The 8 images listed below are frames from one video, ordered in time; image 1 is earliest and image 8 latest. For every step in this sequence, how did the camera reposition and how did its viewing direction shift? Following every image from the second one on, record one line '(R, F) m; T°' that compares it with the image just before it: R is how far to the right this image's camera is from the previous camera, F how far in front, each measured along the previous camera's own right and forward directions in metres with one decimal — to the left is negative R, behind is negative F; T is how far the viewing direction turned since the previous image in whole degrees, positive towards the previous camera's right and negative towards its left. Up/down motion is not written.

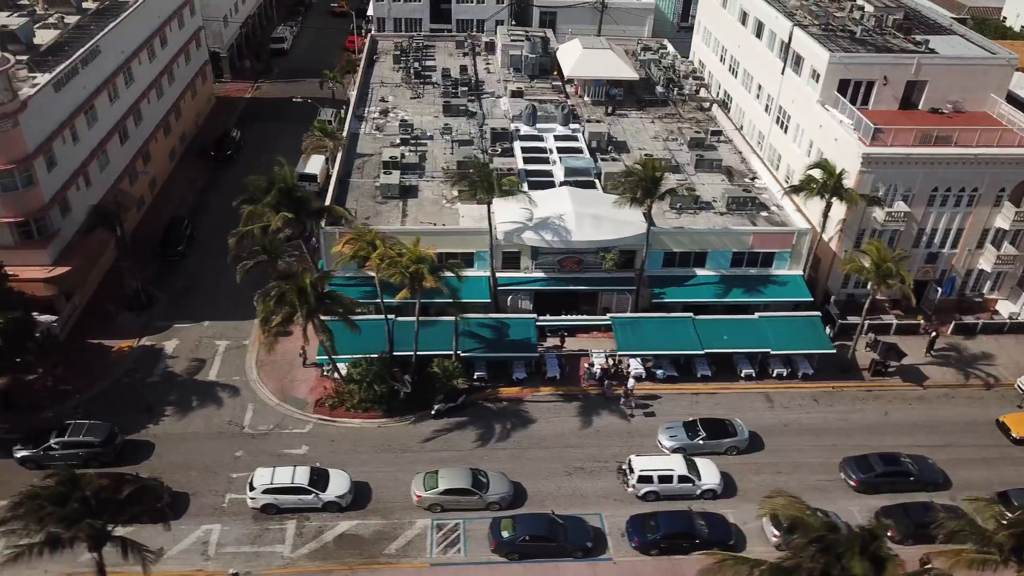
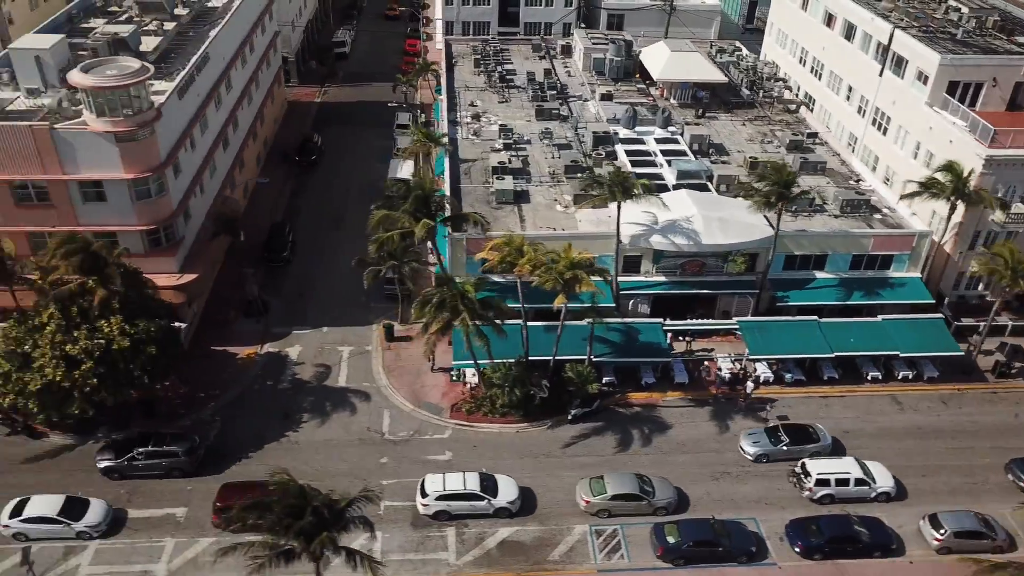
(-7.1, 0.0) m; 0°
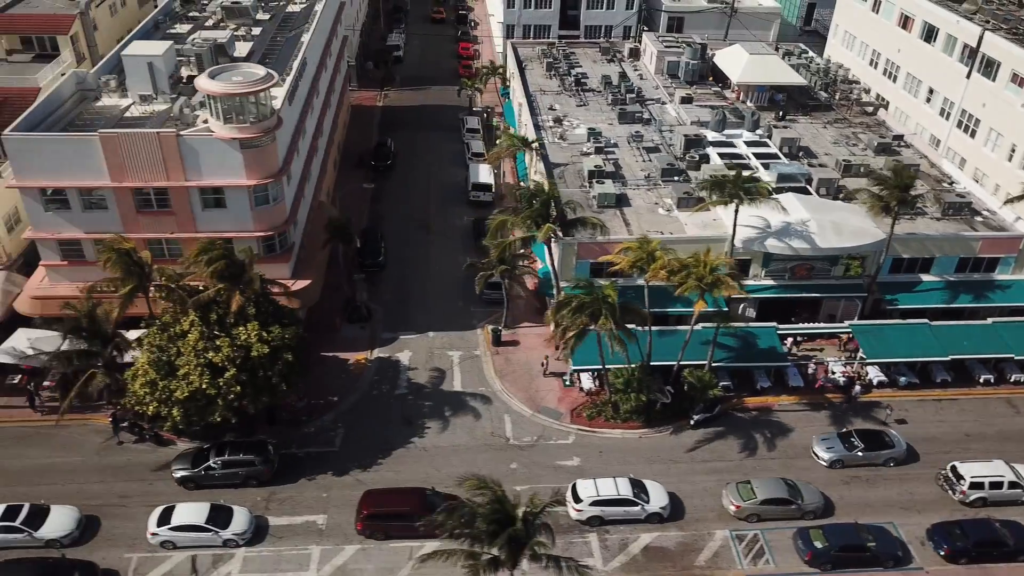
(-6.4, 0.0) m; 0°
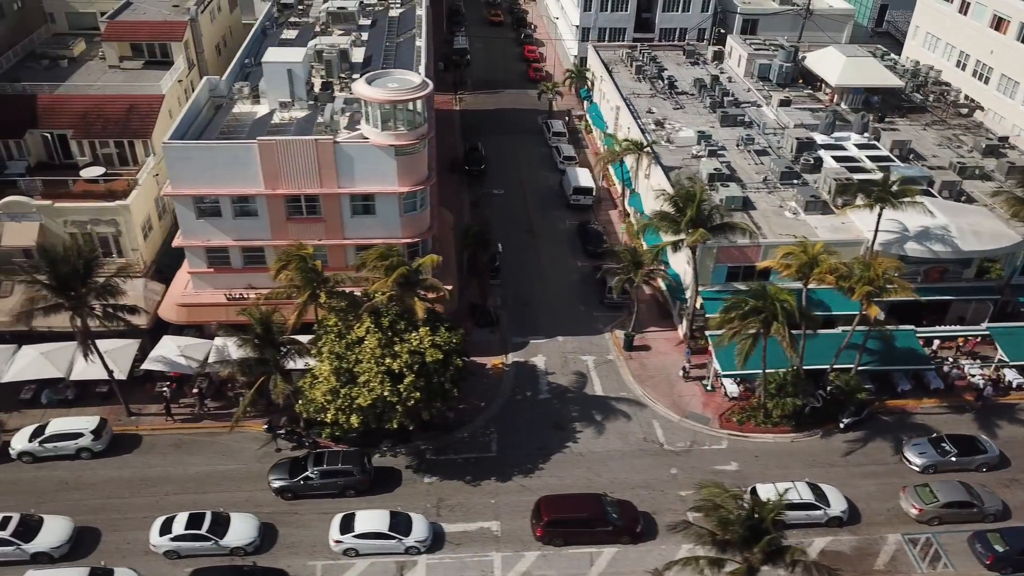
(-7.8, -0.1) m; 0°
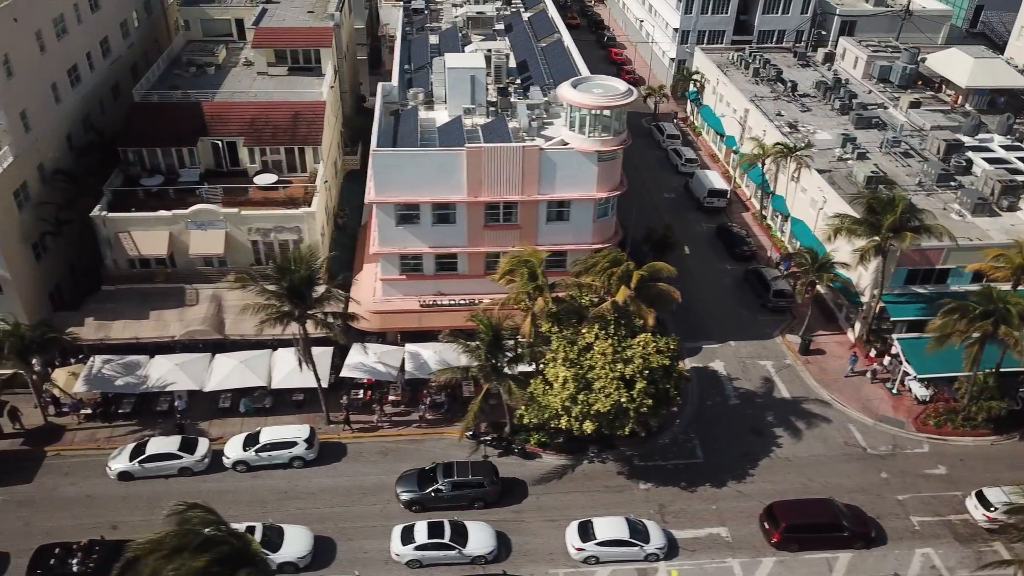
(-10.2, +0.1) m; 0°
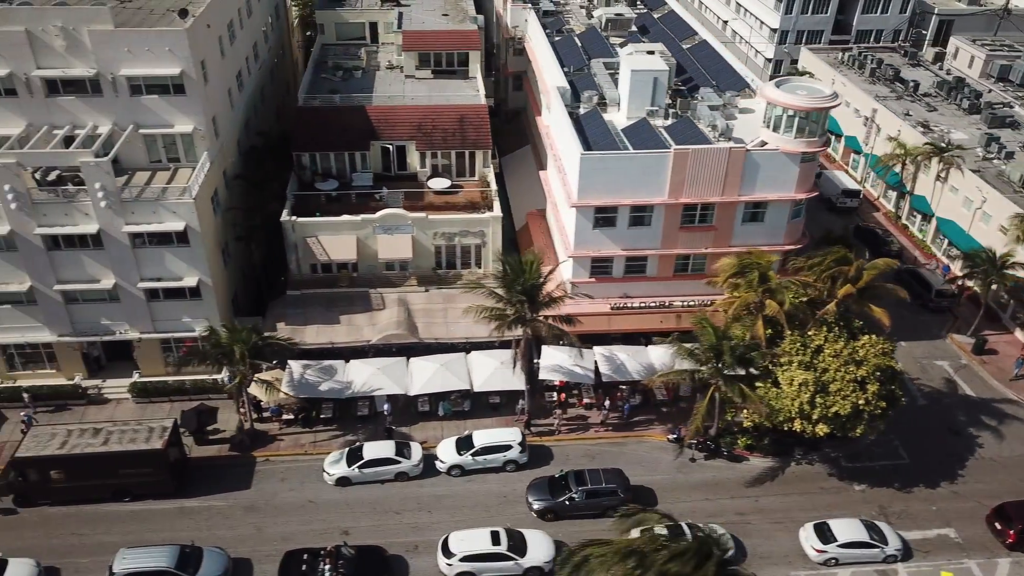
(-10.1, 0.0) m; 0°
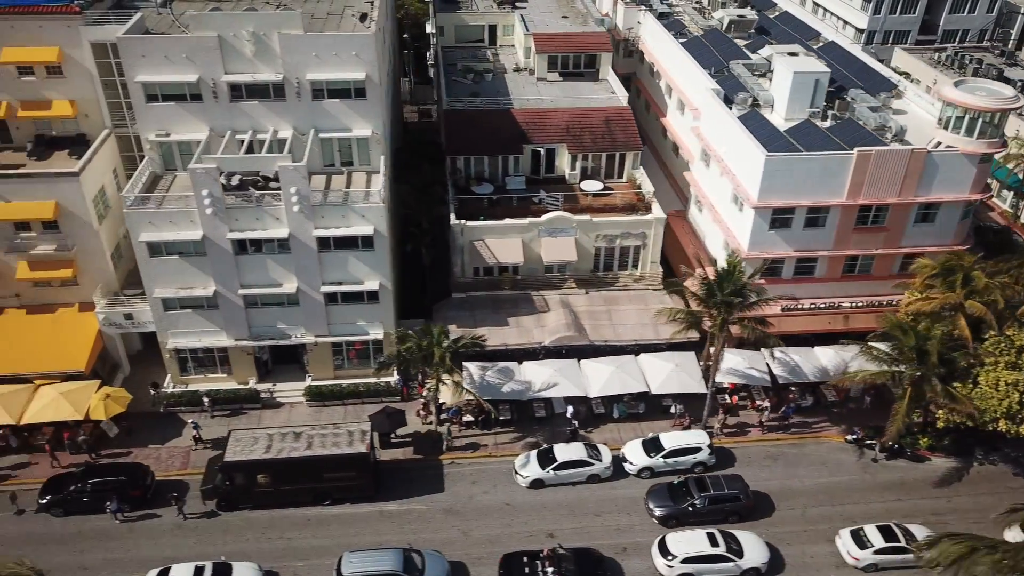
(-8.9, -0.1) m; 0°
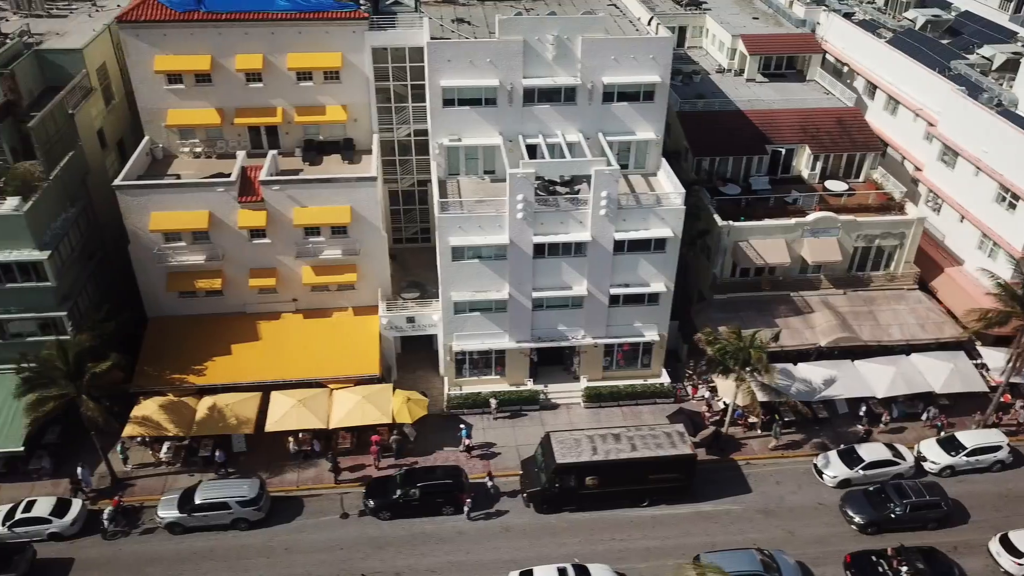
(-14.3, -0.2) m; 0°
